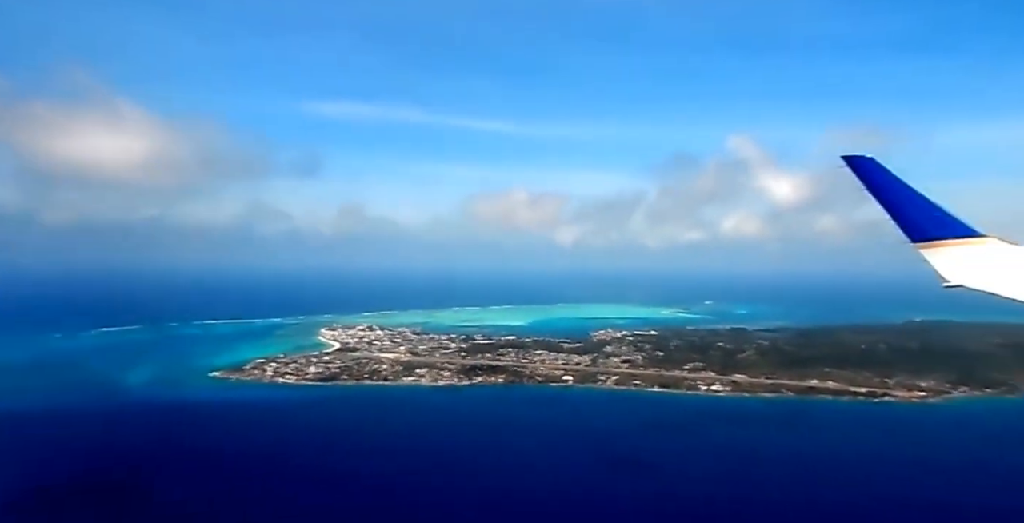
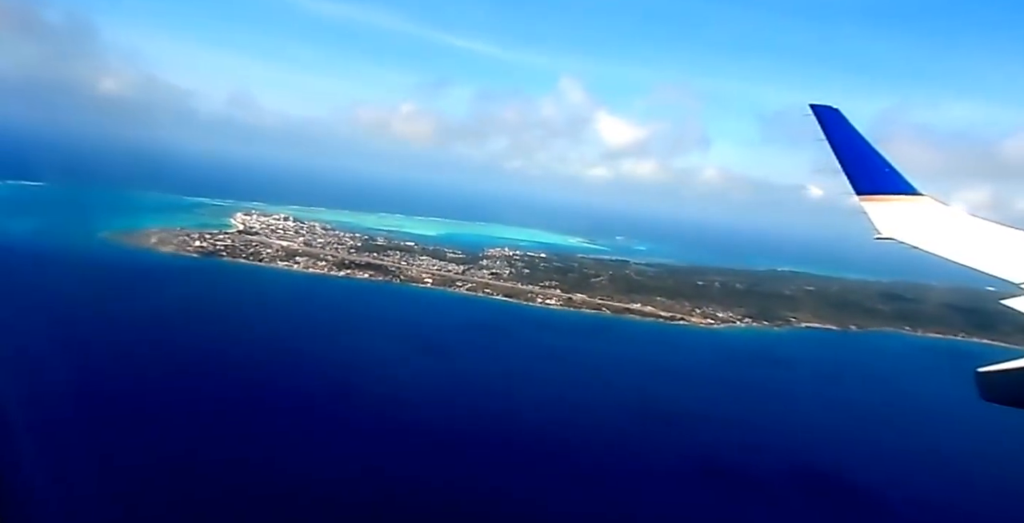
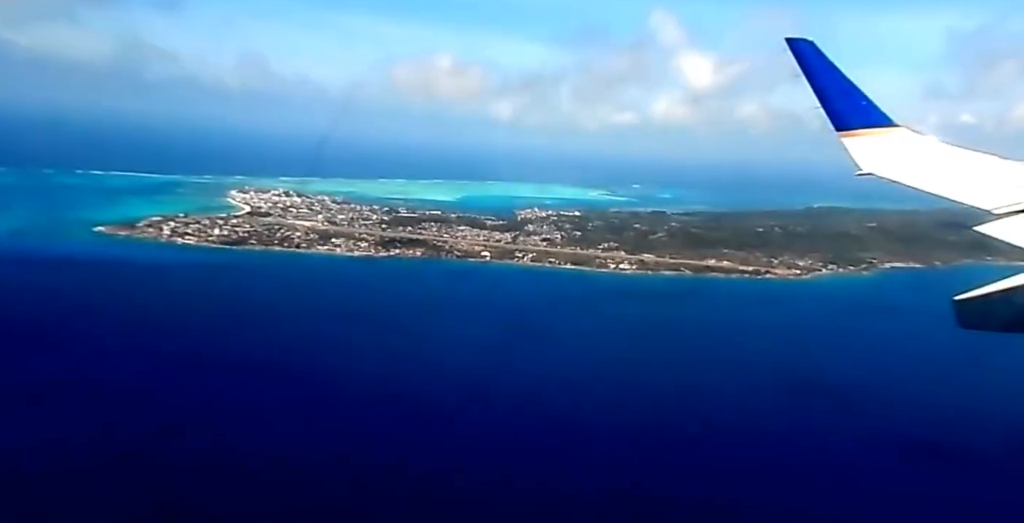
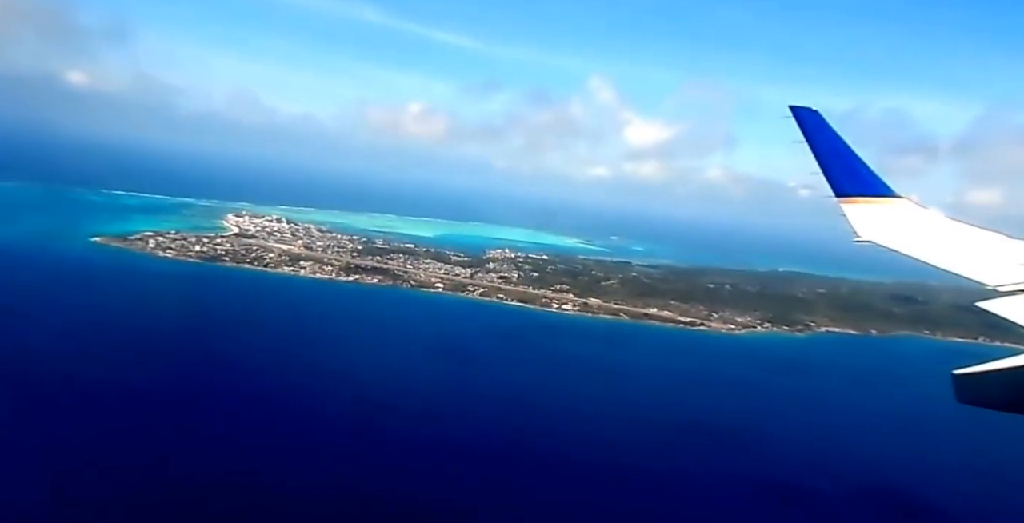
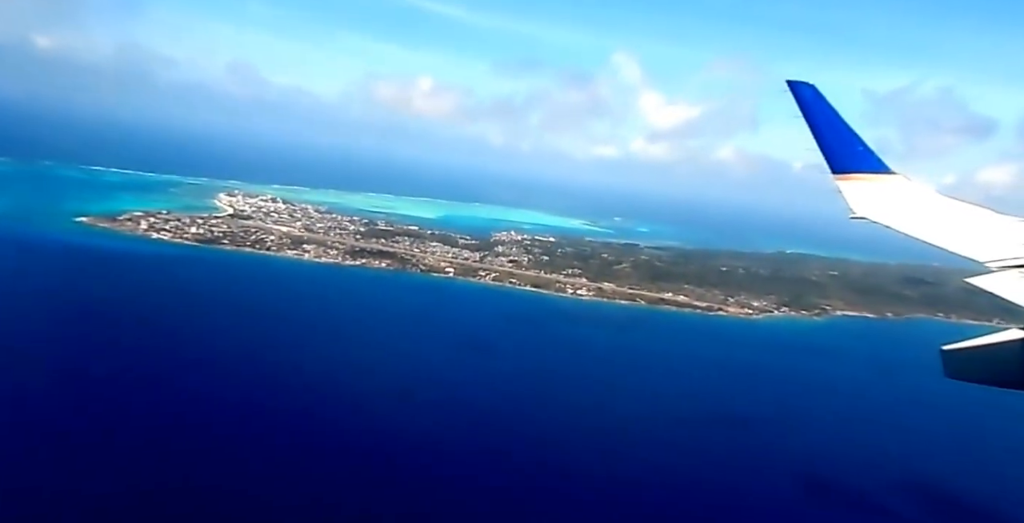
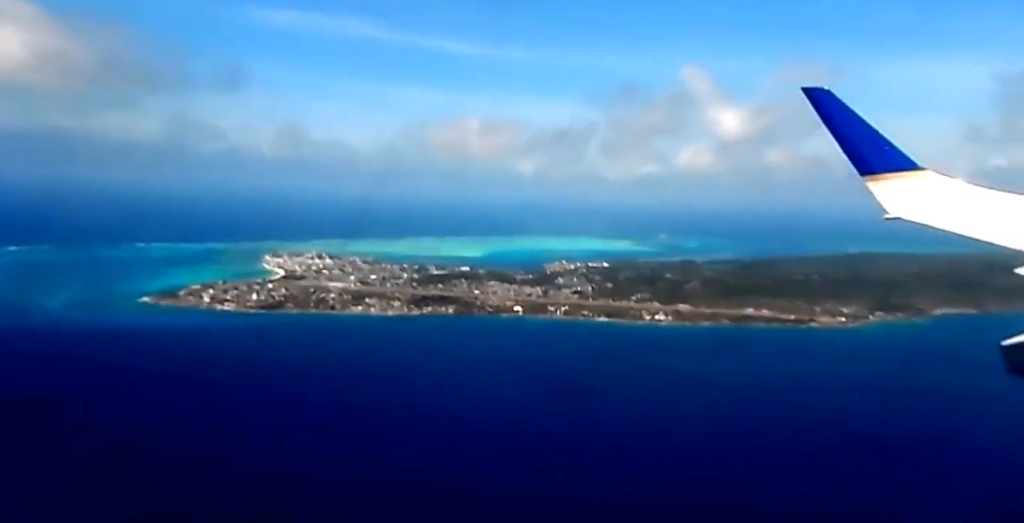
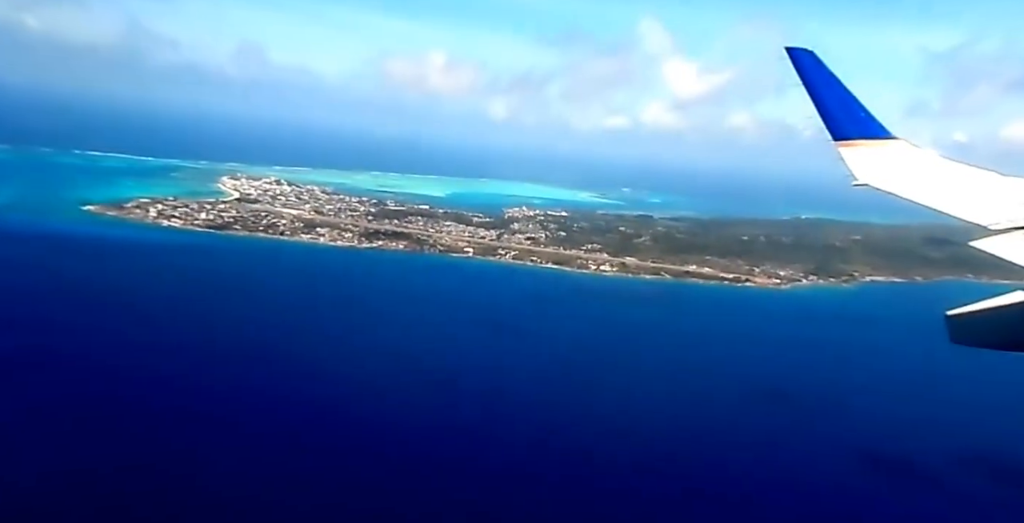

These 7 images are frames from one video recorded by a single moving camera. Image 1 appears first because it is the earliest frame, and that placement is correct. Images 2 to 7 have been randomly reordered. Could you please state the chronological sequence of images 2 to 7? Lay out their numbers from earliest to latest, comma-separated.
6, 3, 7, 5, 4, 2
